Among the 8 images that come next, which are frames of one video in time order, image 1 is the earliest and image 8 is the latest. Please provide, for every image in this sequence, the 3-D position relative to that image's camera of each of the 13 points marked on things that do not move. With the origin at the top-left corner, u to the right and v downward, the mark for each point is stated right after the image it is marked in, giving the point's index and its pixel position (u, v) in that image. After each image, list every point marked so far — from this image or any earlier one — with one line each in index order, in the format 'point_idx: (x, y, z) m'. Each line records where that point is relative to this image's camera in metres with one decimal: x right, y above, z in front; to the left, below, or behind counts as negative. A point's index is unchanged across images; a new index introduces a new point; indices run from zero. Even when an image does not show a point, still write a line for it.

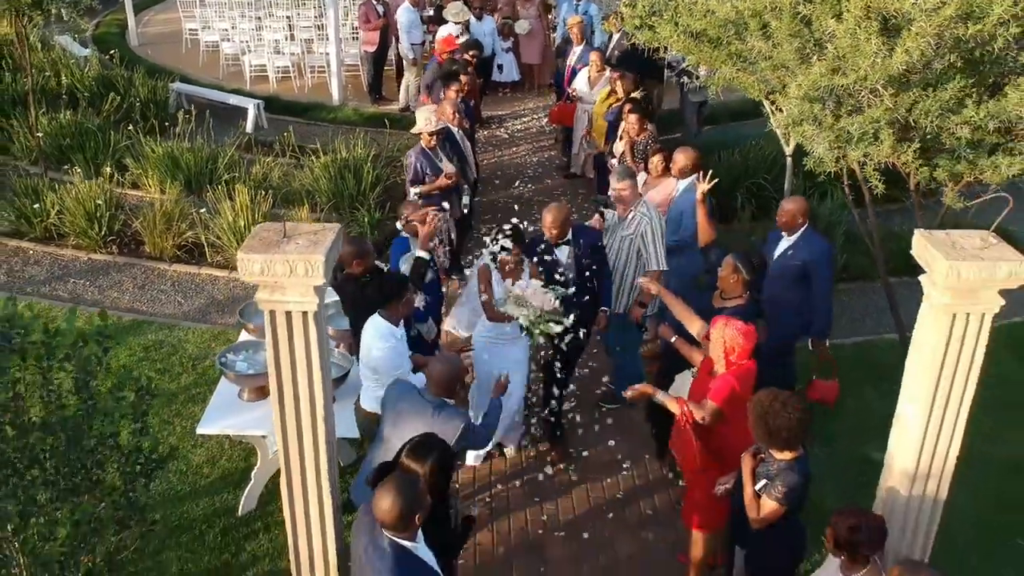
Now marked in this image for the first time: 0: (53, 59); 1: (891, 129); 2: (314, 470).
0: (-5.2, +2.6, +10.8) m
1: (+2.1, +0.9, +5.4) m
2: (-0.7, -0.6, +3.2) m
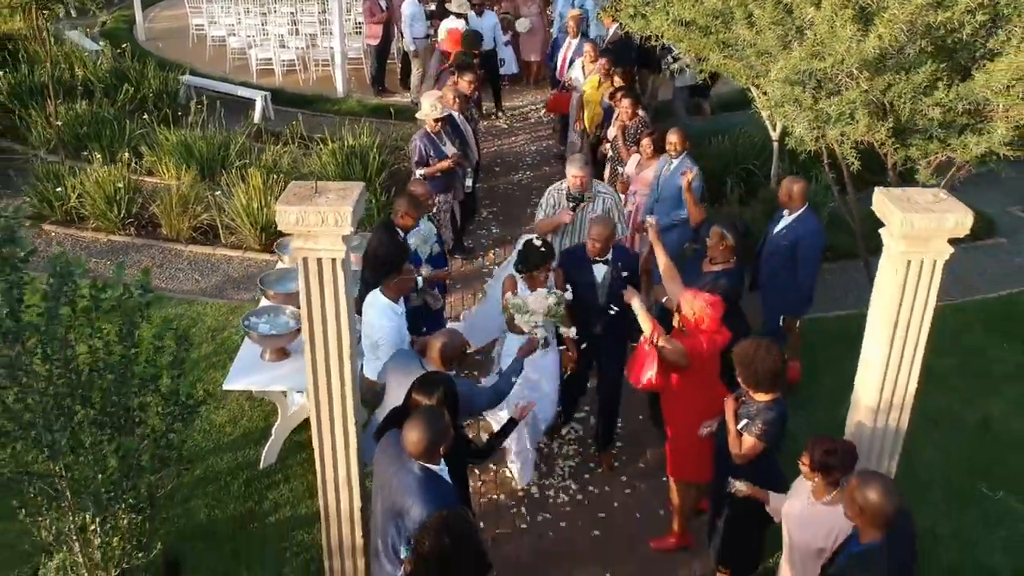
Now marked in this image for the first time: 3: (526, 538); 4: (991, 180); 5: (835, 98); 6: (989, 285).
0: (-5.2, +2.7, +11.1) m
1: (+2.1, +1.1, +5.8) m
2: (-0.6, -0.4, +3.6) m
3: (+0.1, -1.3, +5.0) m
4: (+5.1, +1.1, +10.2) m
5: (+2.0, +1.2, +5.9) m
6: (+4.0, 0.0, +8.1) m
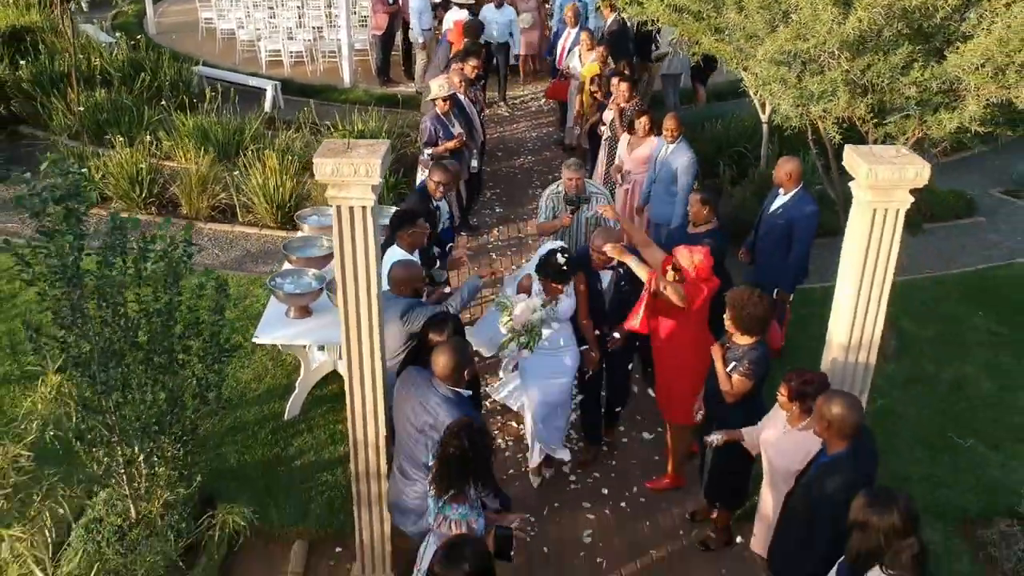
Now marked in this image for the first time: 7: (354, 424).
0: (-5.2, +2.9, +11.5) m
1: (+2.2, +1.3, +6.2) m
2: (-0.6, -0.2, +4.0) m
3: (+0.1, -1.1, +5.5) m
4: (+5.1, +1.4, +10.6) m
5: (+2.0, +1.4, +6.3) m
6: (+4.0, +0.3, +8.5) m
7: (-0.7, -0.6, +4.1) m
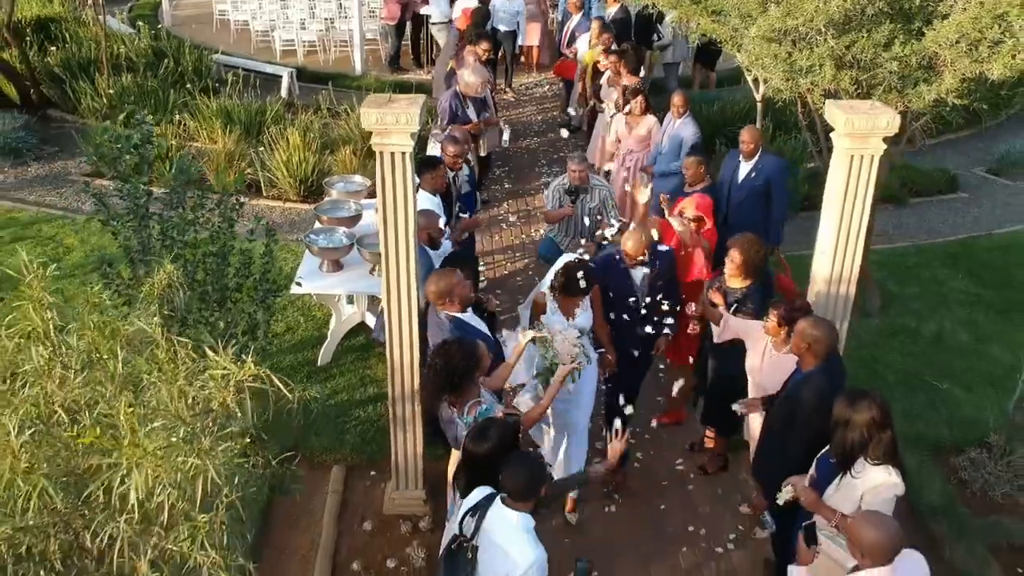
0: (-5.1, +3.2, +12.0) m
1: (+2.2, +1.6, +6.7) m
2: (-0.5, +0.1, +4.5) m
3: (+0.2, -0.8, +6.0) m
4: (+5.2, +1.7, +11.1) m
5: (+2.1, +1.7, +6.8) m
6: (+4.1, +0.5, +9.0) m
7: (-0.6, -0.3, +4.6) m
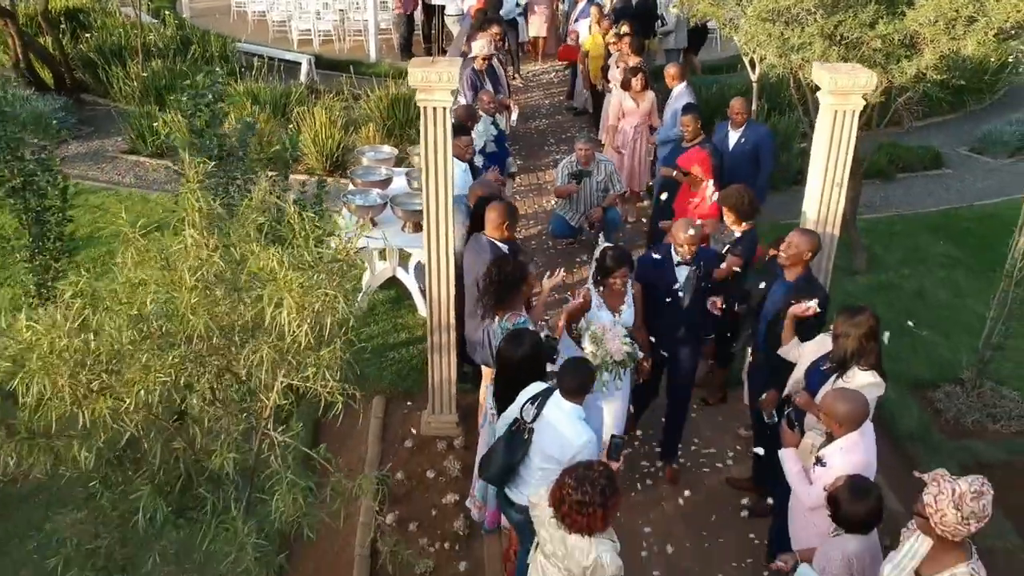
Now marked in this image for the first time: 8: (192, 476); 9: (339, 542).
0: (-5.0, +3.5, +12.6) m
1: (+2.4, +1.9, +7.4) m
2: (-0.4, +0.4, +5.1) m
3: (+0.3, -0.5, +6.6) m
4: (+5.3, +2.0, +11.8) m
5: (+2.2, +2.0, +7.5) m
6: (+4.3, +0.9, +9.7) m
7: (-0.4, 0.0, +5.2) m
8: (-1.0, -0.6, +3.0) m
9: (-0.9, -1.3, +4.8) m
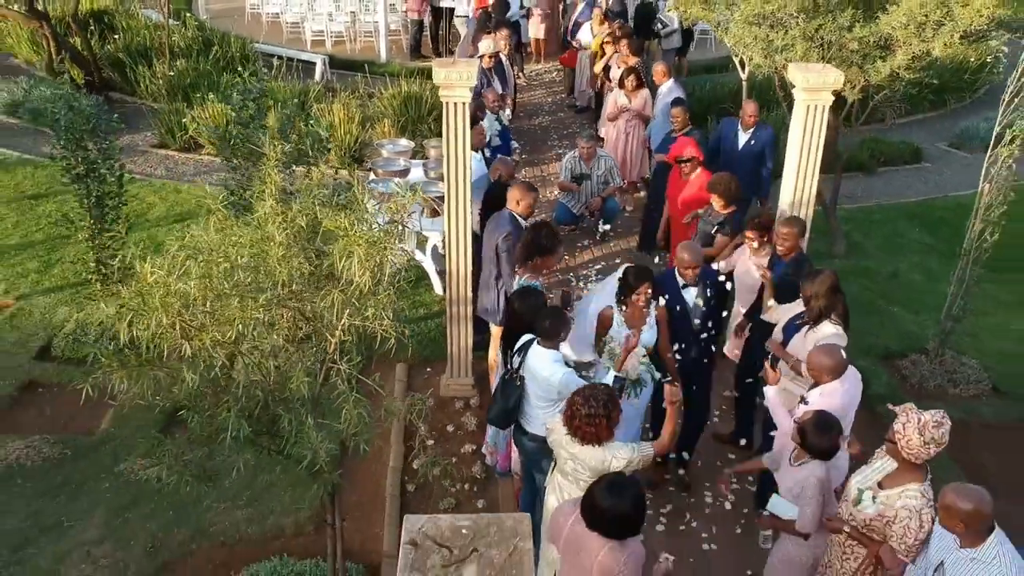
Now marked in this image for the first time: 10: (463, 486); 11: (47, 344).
0: (-4.9, +3.7, +13.3) m
1: (+2.4, +2.1, +8.0) m
2: (-0.3, +0.5, +5.8) m
3: (+0.4, -0.4, +7.3) m
4: (+5.4, +2.1, +12.4) m
5: (+2.3, +2.2, +8.1) m
6: (+4.3, +1.0, +10.3) m
7: (-0.4, +0.2, +5.9) m
8: (-0.9, -0.4, +3.7) m
9: (-0.8, -1.1, +5.5) m
10: (-0.3, -1.1, +5.5) m
11: (-3.3, -0.4, +6.7) m
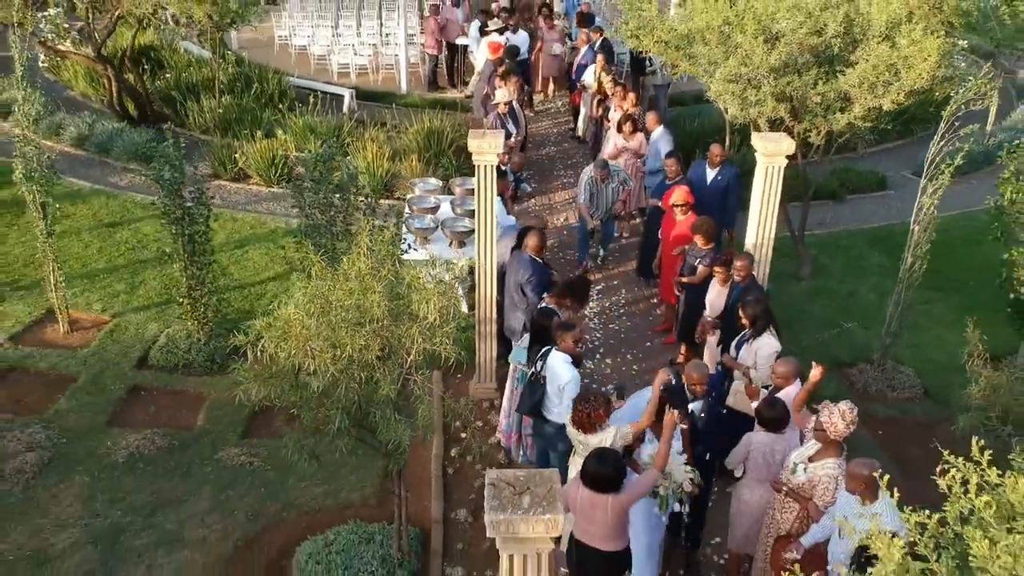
0: (-4.8, +3.5, +14.7) m
1: (+2.6, +1.9, +9.5) m
2: (-0.2, +0.3, +7.2) m
3: (+0.5, -0.5, +8.7) m
4: (+5.5, +2.0, +13.9) m
5: (+2.4, +2.0, +9.5) m
6: (+4.5, +0.8, +11.7) m
7: (-0.2, 0.0, +7.3) m
8: (-0.8, -0.6, +5.1) m
9: (-0.7, -1.3, +6.9) m
10: (-0.1, -1.3, +6.9) m
11: (-3.1, -0.6, +8.2) m
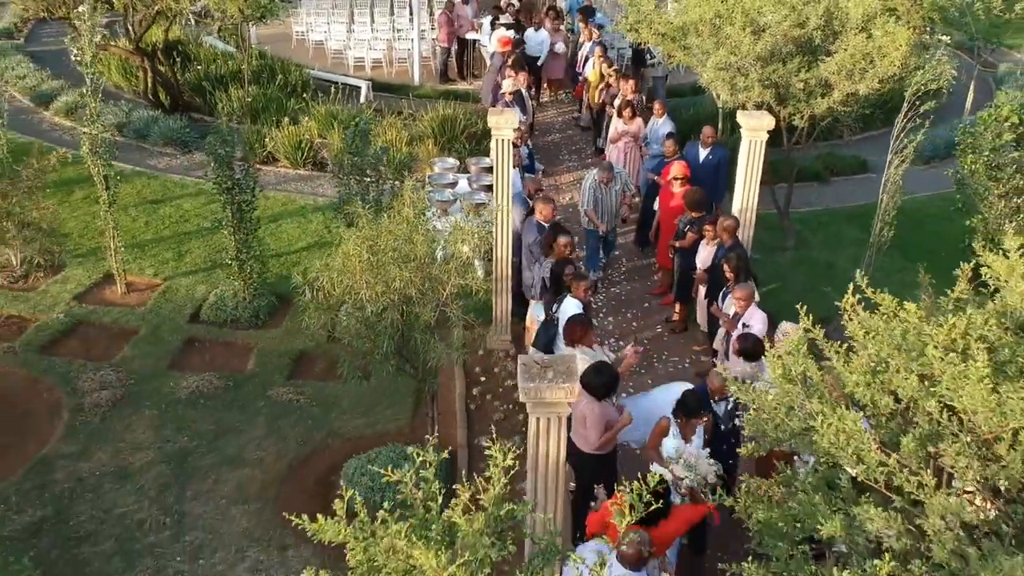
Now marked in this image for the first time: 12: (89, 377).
0: (-4.7, +3.8, +15.7) m
1: (+2.7, +2.2, +10.4) m
2: (-0.1, +0.7, +8.2) m
3: (+0.7, -0.2, +9.7) m
4: (+5.6, +2.3, +14.8) m
5: (+2.5, +2.3, +10.5) m
6: (+4.6, +1.2, +12.7) m
7: (-0.1, +0.3, +8.2) m
8: (-0.7, -0.3, +6.1) m
9: (-0.6, -0.9, +7.9) m
10: (0.0, -1.0, +7.8) m
11: (-3.0, -0.2, +9.1) m
12: (-3.5, -0.7, +7.9) m
